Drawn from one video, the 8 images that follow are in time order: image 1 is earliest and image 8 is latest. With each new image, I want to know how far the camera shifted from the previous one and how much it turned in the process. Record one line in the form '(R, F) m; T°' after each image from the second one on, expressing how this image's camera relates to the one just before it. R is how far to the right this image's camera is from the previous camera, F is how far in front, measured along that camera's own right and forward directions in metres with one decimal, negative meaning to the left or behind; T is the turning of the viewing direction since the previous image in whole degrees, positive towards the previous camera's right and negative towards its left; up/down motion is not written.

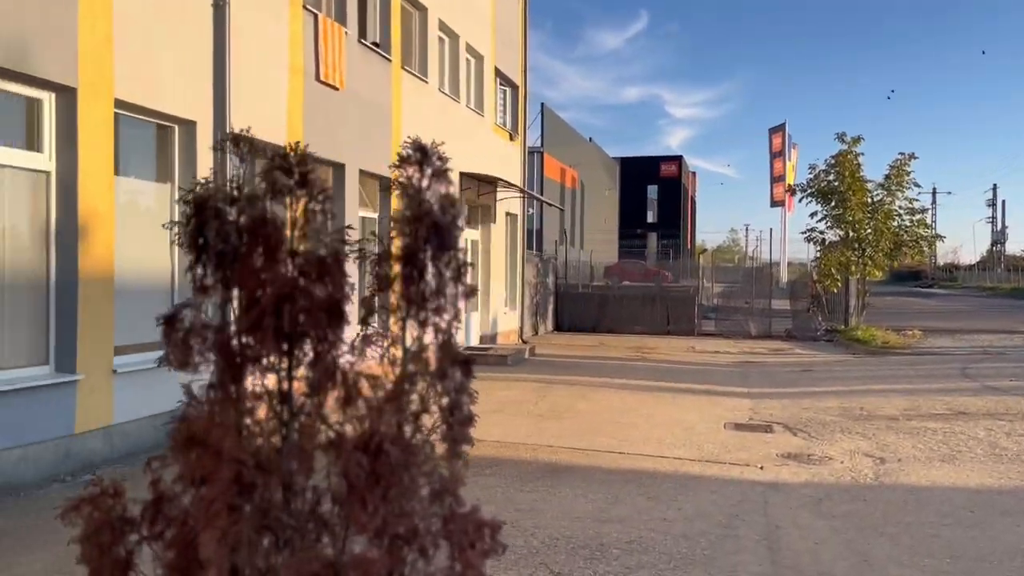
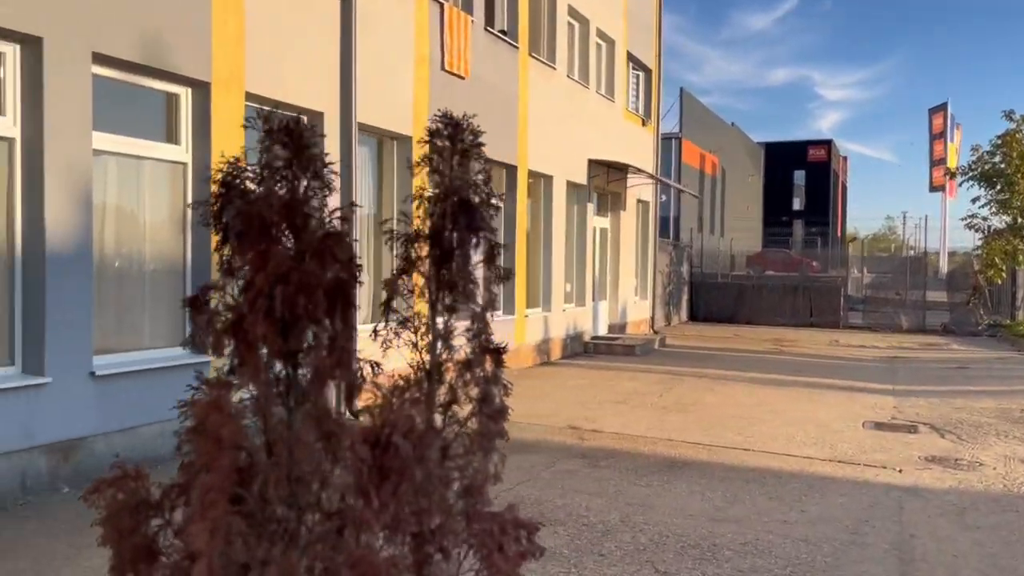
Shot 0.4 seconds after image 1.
(+0.2, +0.1) m; -9°
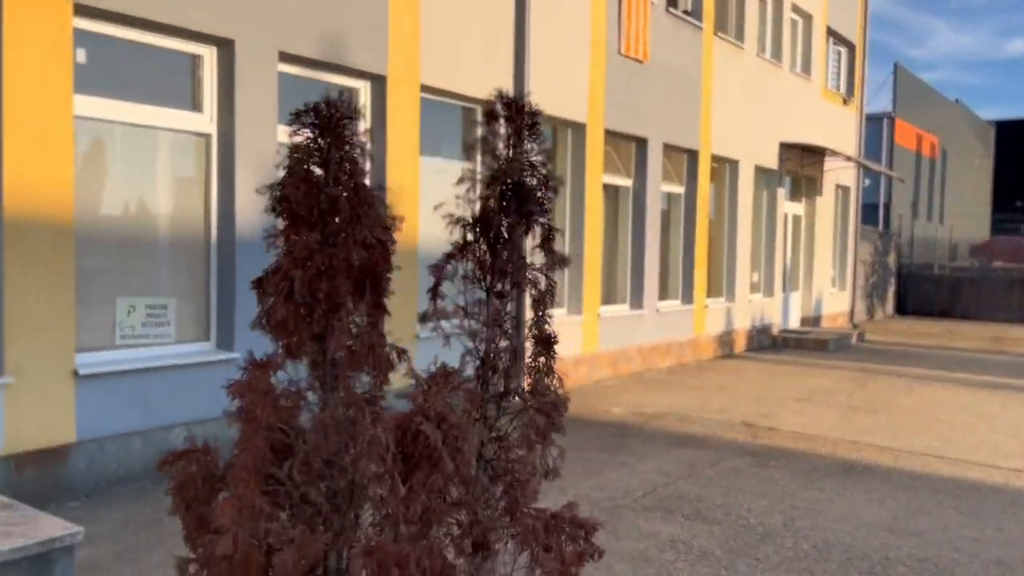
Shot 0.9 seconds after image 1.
(+0.2, +0.1) m; -13°
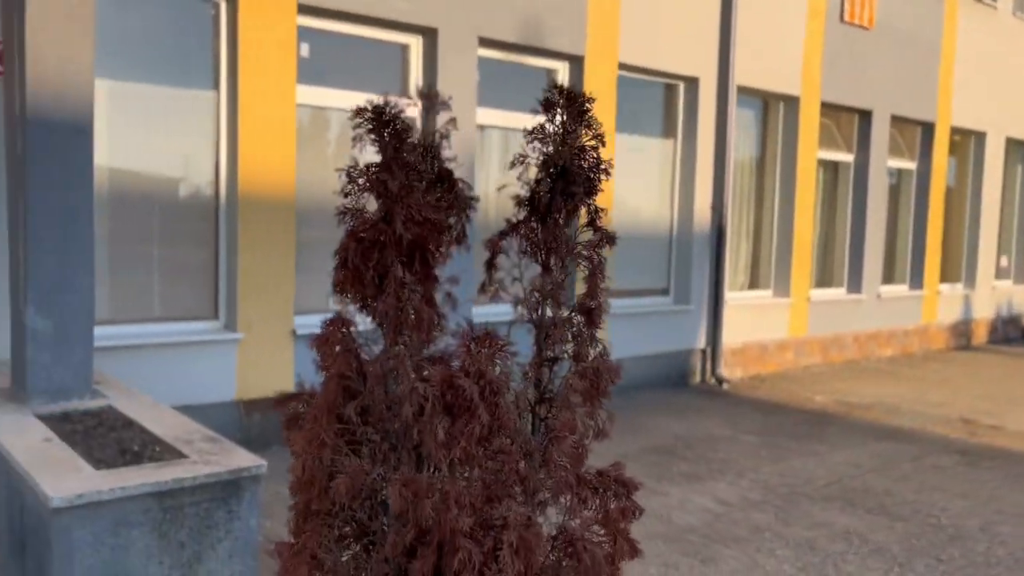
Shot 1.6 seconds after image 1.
(+0.3, -0.1) m; -15°
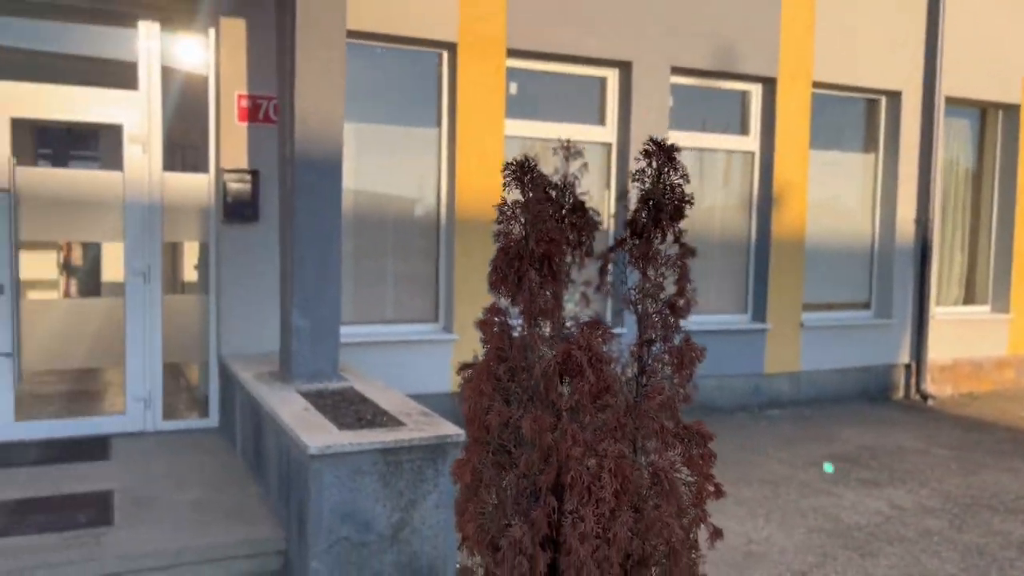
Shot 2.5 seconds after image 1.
(+0.3, -0.5) m; -15°
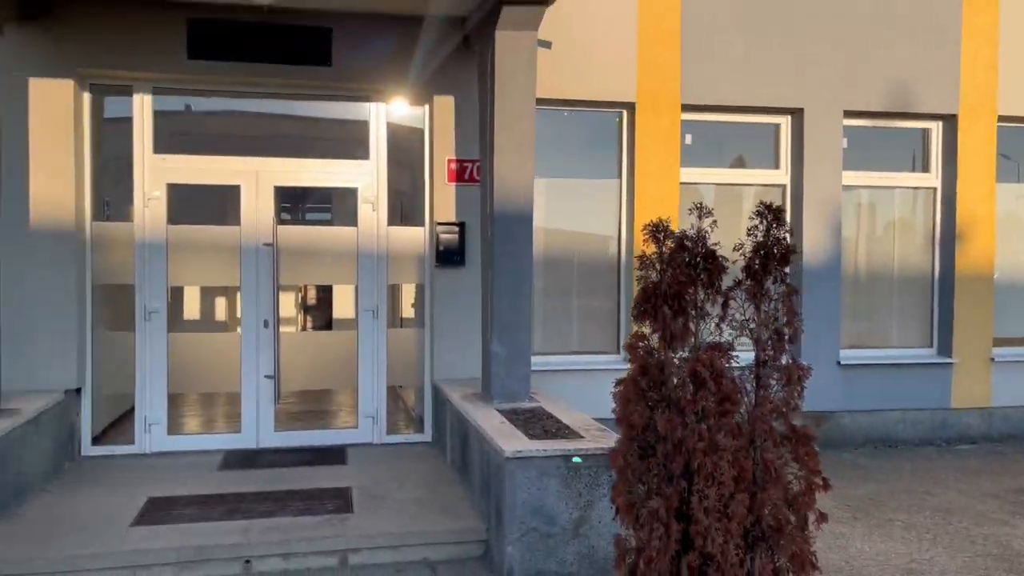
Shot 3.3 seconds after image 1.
(+0.2, -0.6) m; -13°
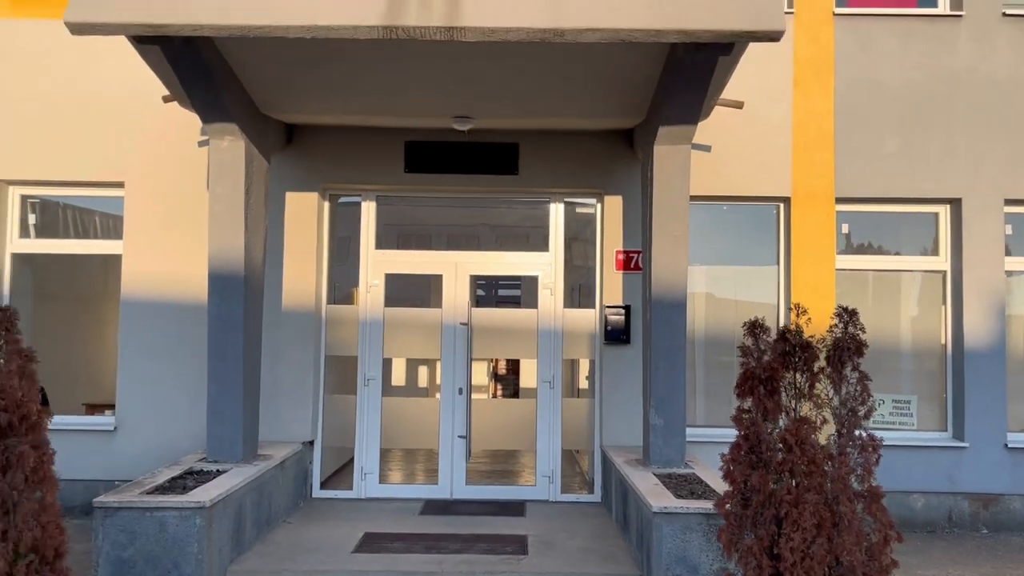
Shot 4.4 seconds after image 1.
(+0.2, -0.8) m; -13°
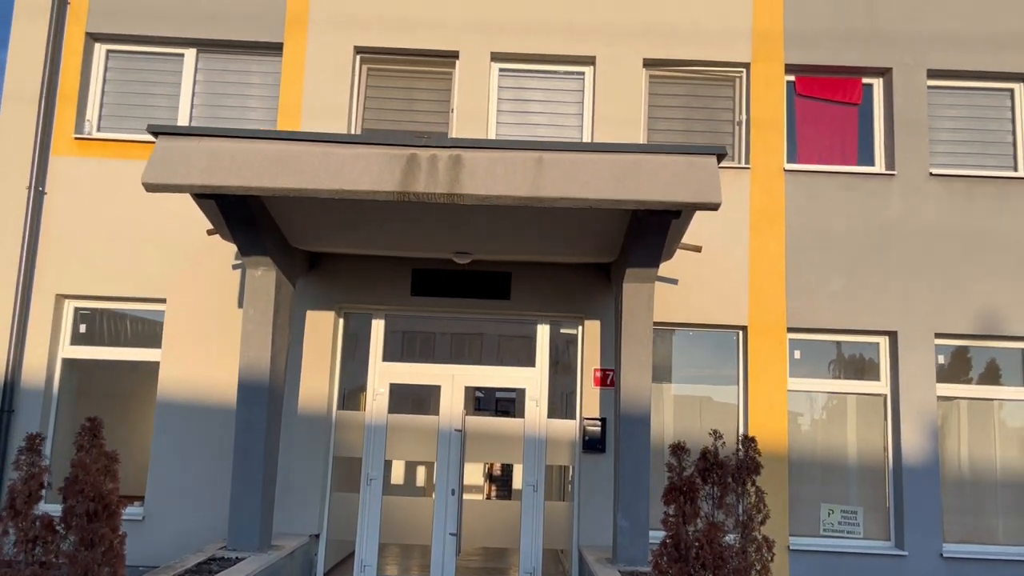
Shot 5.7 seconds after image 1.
(+0.1, -0.9) m; 0°
